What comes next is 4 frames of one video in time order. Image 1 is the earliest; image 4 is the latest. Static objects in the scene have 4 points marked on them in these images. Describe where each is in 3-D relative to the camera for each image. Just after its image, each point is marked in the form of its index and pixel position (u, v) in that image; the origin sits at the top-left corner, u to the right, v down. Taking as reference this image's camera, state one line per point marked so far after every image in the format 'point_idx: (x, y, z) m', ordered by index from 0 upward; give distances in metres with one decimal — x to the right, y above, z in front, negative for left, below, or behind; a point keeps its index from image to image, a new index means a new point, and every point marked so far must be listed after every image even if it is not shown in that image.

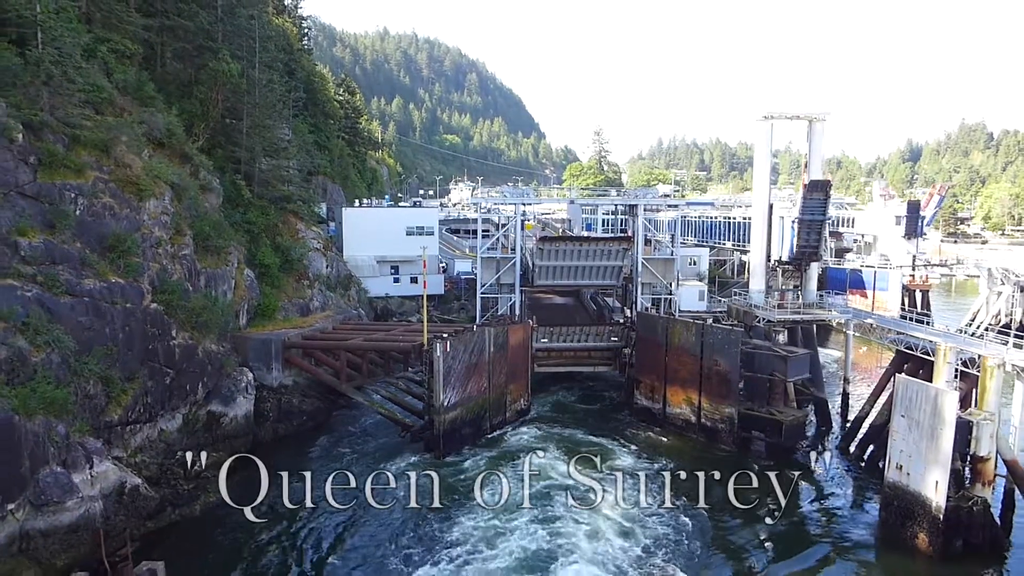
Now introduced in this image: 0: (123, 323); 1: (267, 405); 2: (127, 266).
0: (-9.1, -0.8, +15.9) m
1: (-7.2, -3.4, +20.2) m
2: (-9.4, +0.6, +16.8) m
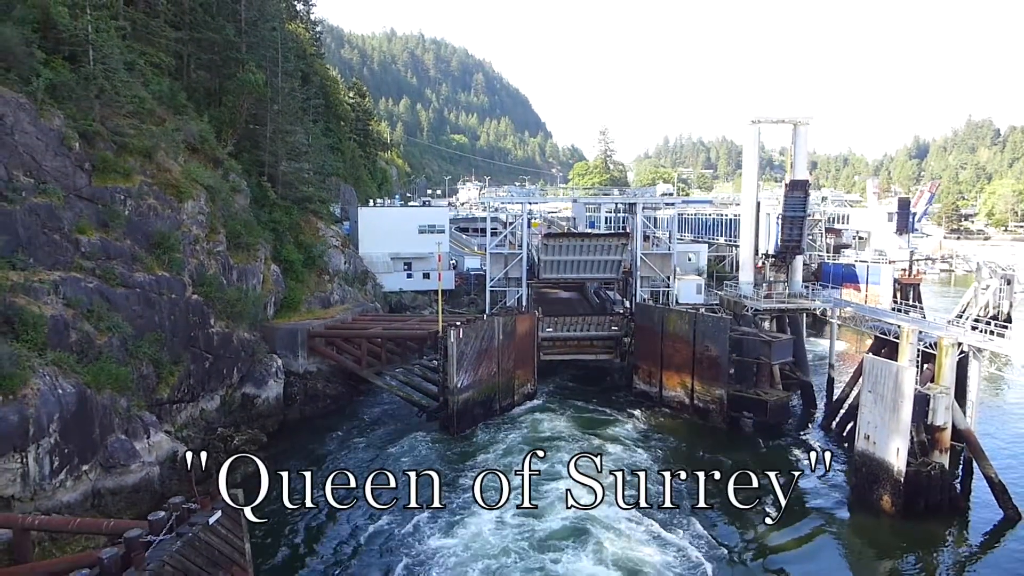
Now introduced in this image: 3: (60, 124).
0: (-8.9, -0.6, +17.7) m
1: (-7.0, -3.2, +21.9) m
2: (-9.3, +0.7, +18.5) m
3: (-11.3, +4.1, +17.0) m
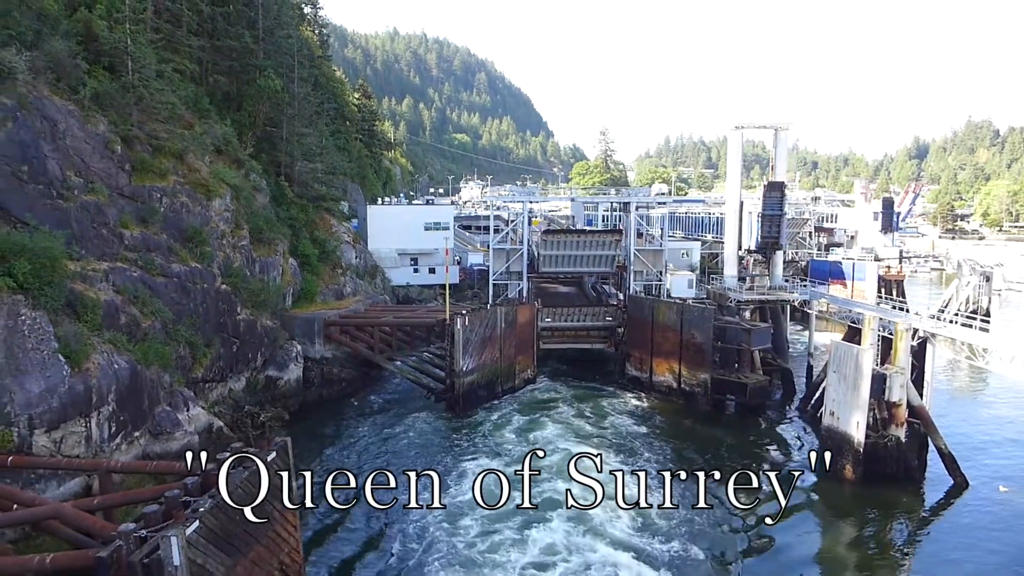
0: (-8.8, -0.4, +19.5) m
1: (-6.9, -2.9, +23.7) m
2: (-9.2, +1.0, +20.3) m
3: (-11.2, +4.4, +18.8) m
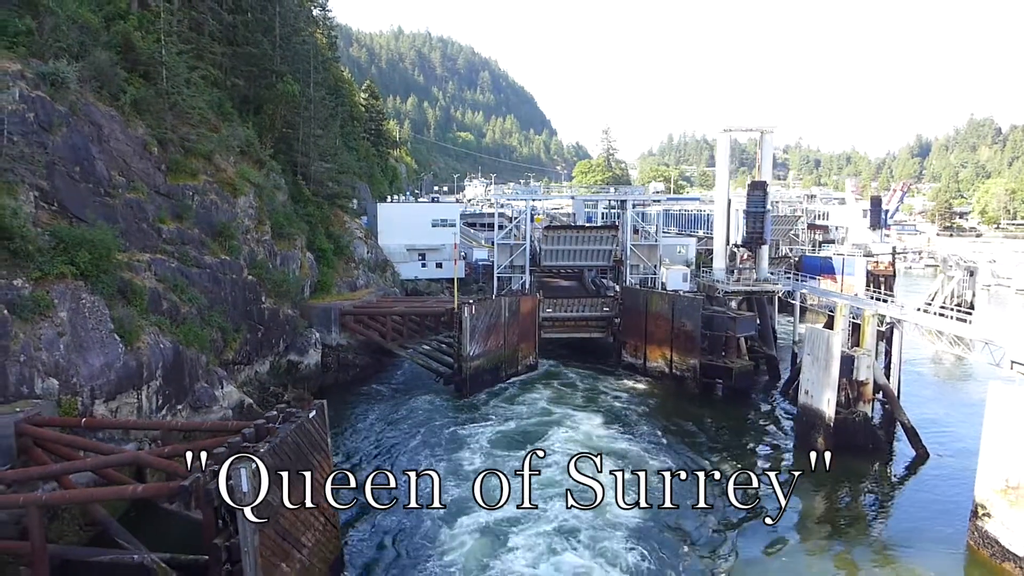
0: (-8.7, -0.1, +21.2) m
1: (-6.8, -2.6, +25.4) m
2: (-9.1, +1.3, +22.1) m
3: (-11.1, +4.7, +20.5) m
